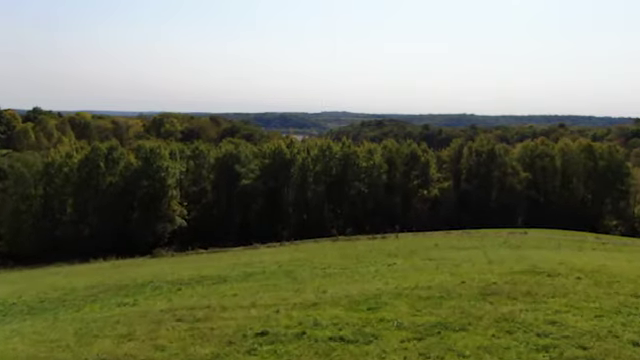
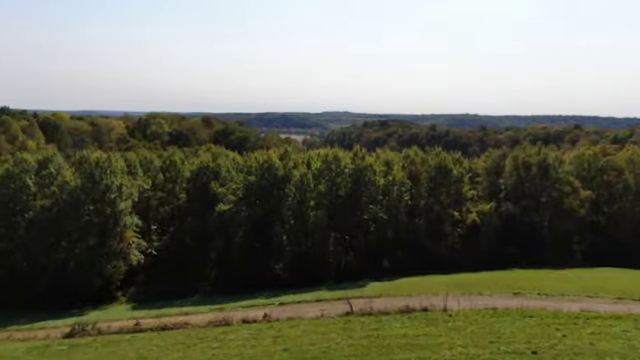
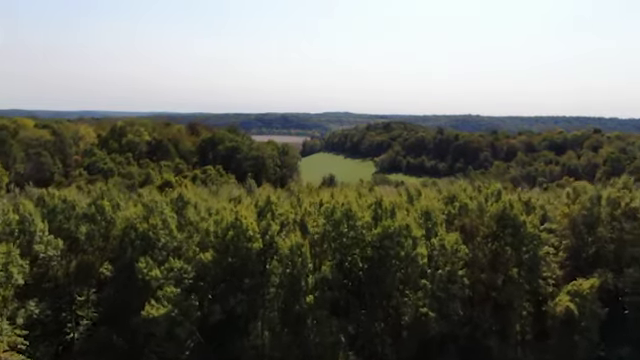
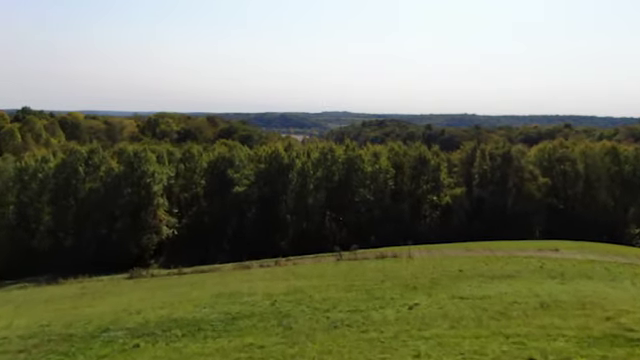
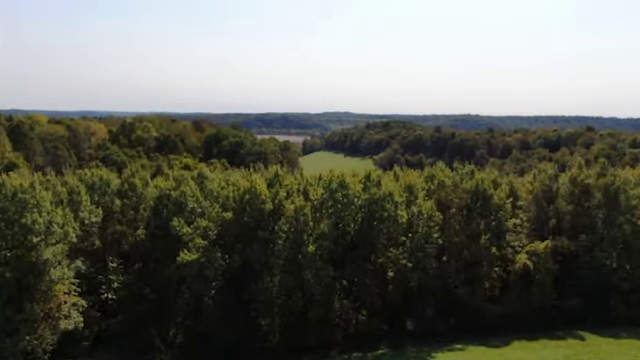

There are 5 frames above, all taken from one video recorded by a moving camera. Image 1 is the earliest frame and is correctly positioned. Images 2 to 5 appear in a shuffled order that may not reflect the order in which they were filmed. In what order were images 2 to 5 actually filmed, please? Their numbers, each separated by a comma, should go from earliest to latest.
4, 2, 5, 3
